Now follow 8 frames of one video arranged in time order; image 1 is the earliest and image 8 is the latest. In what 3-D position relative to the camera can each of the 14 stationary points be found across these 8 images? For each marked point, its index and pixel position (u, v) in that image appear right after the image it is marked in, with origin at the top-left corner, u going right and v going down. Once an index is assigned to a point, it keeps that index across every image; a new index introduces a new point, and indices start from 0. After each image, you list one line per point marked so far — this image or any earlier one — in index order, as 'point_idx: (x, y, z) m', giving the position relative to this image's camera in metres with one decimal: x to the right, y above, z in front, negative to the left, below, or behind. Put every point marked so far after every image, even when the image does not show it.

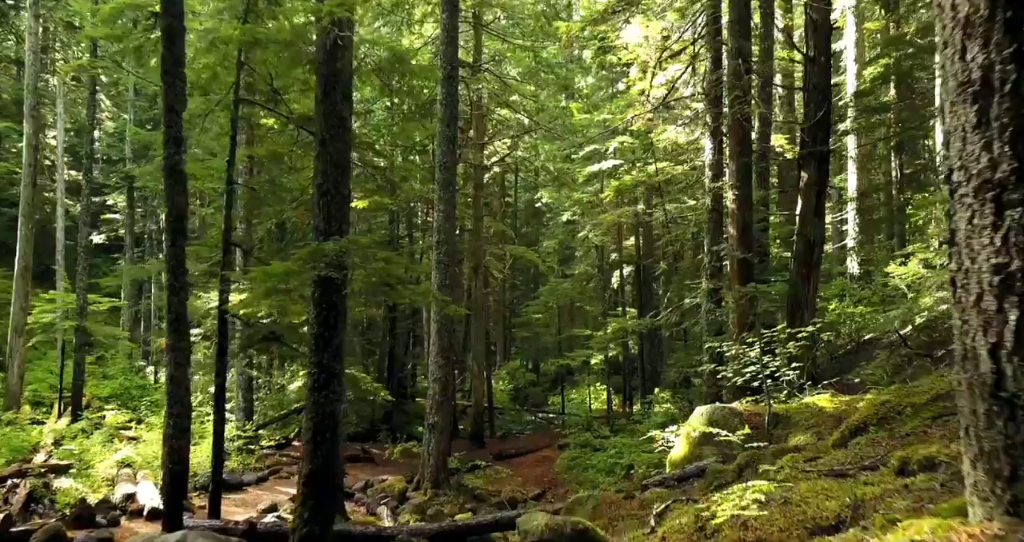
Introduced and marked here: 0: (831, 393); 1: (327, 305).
0: (+3.5, -1.3, +8.0) m
1: (-1.6, -0.3, +6.3) m
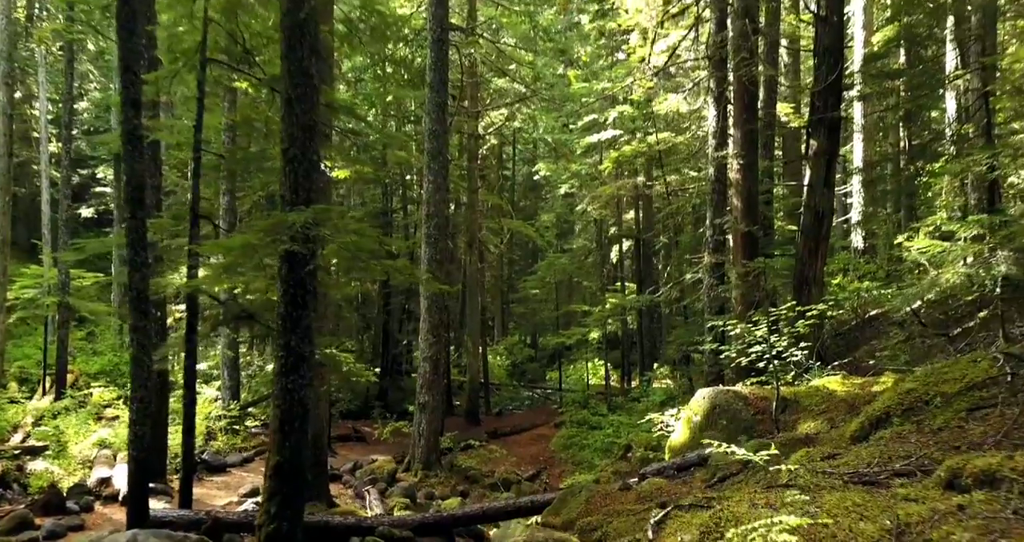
0: (+3.4, -1.1, +7.5) m
1: (-1.7, -0.1, +5.7) m
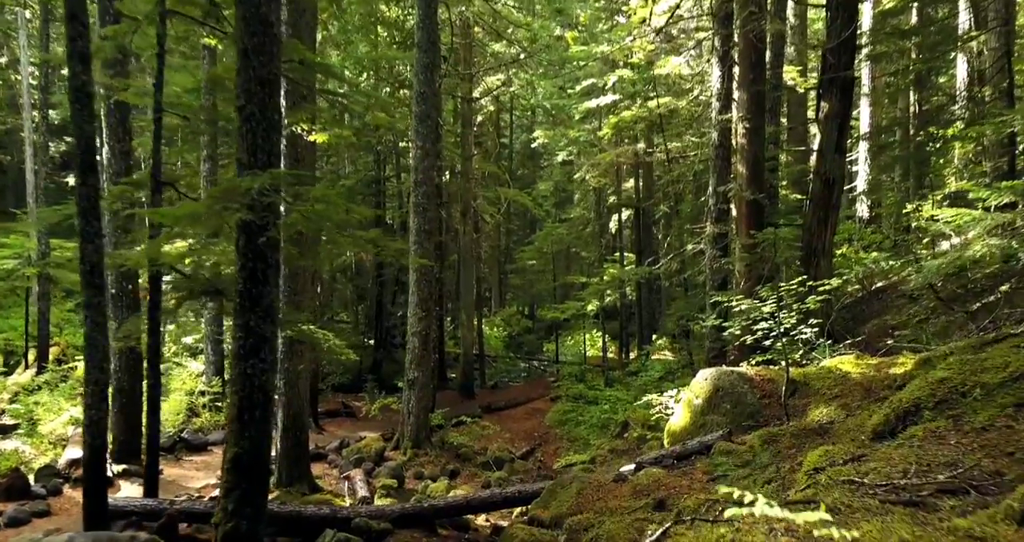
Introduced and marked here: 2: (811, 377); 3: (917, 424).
0: (+3.2, -0.8, +6.9) m
1: (-1.8, +0.1, +5.1) m
2: (+2.7, -0.9, +6.5) m
3: (+2.2, -0.8, +4.0) m
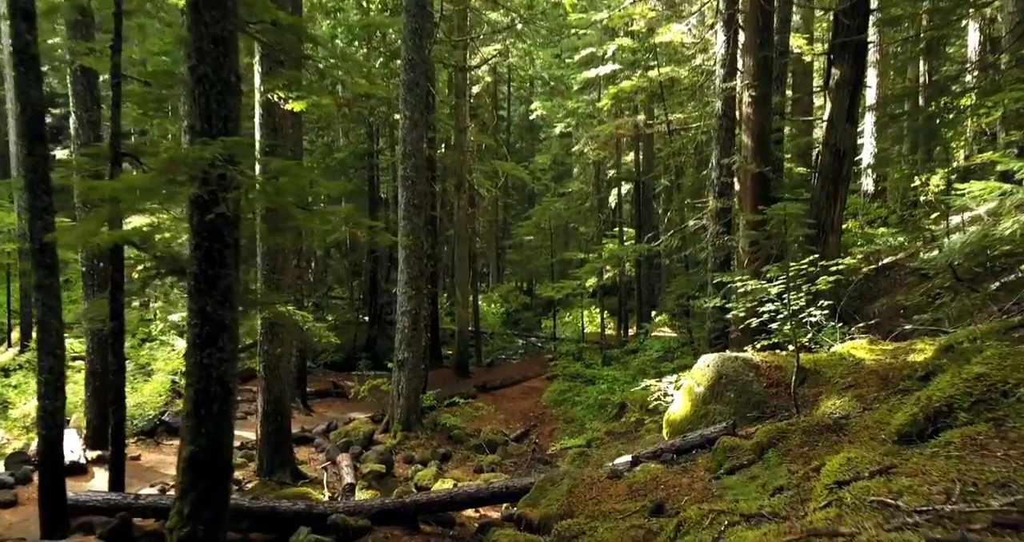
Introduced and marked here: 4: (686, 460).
0: (+3.1, -0.6, +6.5) m
1: (-1.9, +0.2, +4.6) m
2: (+2.6, -0.8, +6.1) m
3: (+2.1, -0.7, +3.5) m
4: (+1.3, -1.4, +5.3) m
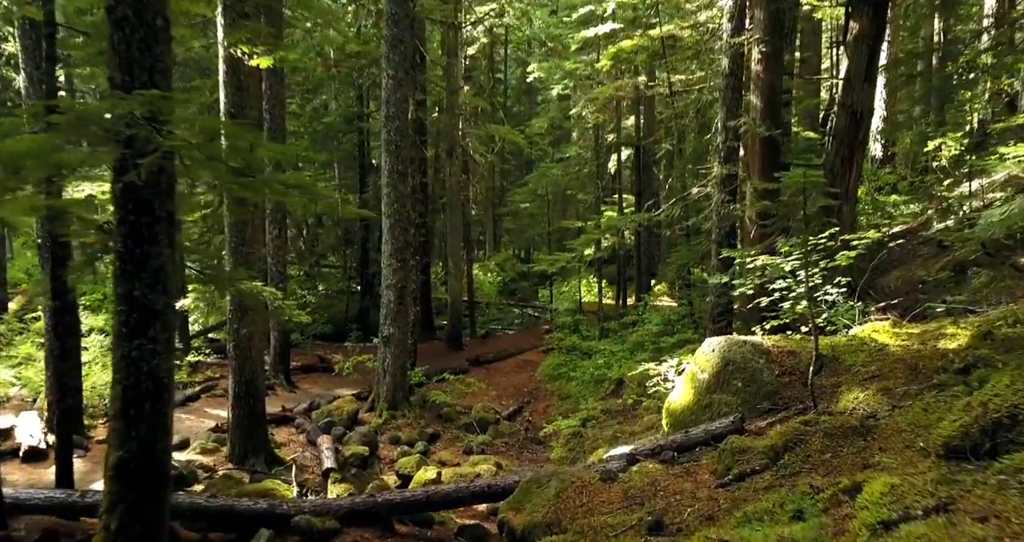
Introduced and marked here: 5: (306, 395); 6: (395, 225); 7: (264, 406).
0: (+3.0, -0.4, +5.8) m
1: (-2.0, +0.3, +4.0) m
2: (+2.4, -0.6, +5.4) m
3: (+2.0, -0.7, +2.9) m
4: (+1.1, -1.2, +4.8) m
5: (-3.4, -2.1, +12.3) m
6: (-1.8, +0.7, +11.0) m
7: (-2.9, -1.6, +8.5) m
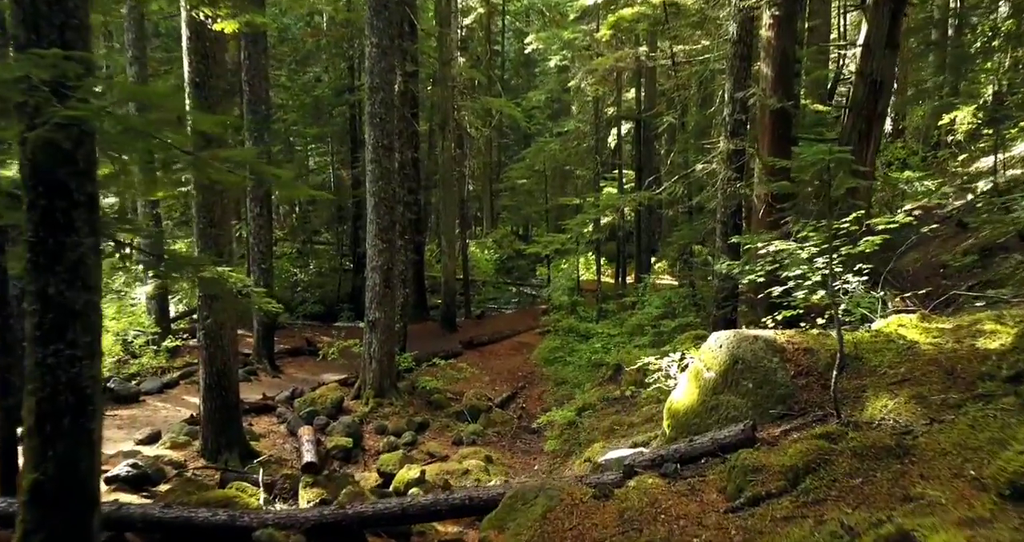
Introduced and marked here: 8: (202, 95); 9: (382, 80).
0: (+2.9, -0.3, +5.3) m
1: (-2.1, +0.4, +3.4) m
2: (+2.3, -0.5, +4.9) m
3: (+1.9, -0.7, +2.3) m
4: (+1.0, -1.2, +4.2) m
5: (-3.5, -1.7, +11.8) m
6: (-1.9, +1.0, +10.4) m
7: (-3.0, -1.4, +7.9) m
8: (-3.1, +1.8, +7.3) m
9: (-1.8, +2.7, +10.3) m
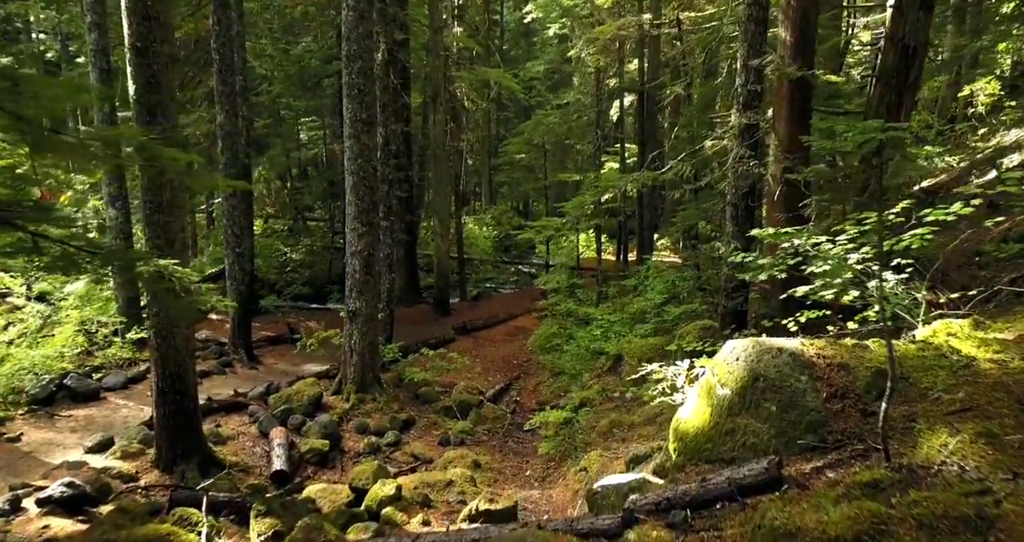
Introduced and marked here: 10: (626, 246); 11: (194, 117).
0: (+2.8, -0.3, +4.5) m
1: (-2.3, +0.3, +2.5) m
2: (+2.2, -0.5, +4.1) m
3: (+1.7, -0.8, +1.5) m
4: (+0.9, -1.2, +3.4) m
5: (-3.6, -1.5, +11.0) m
6: (-2.0, +1.1, +9.5) m
7: (-3.1, -1.3, +7.2) m
8: (-3.2, +1.8, +6.5) m
9: (-1.9, +2.9, +9.4) m
10: (+3.0, +0.6, +19.2) m
11: (-6.0, +2.9, +13.9) m
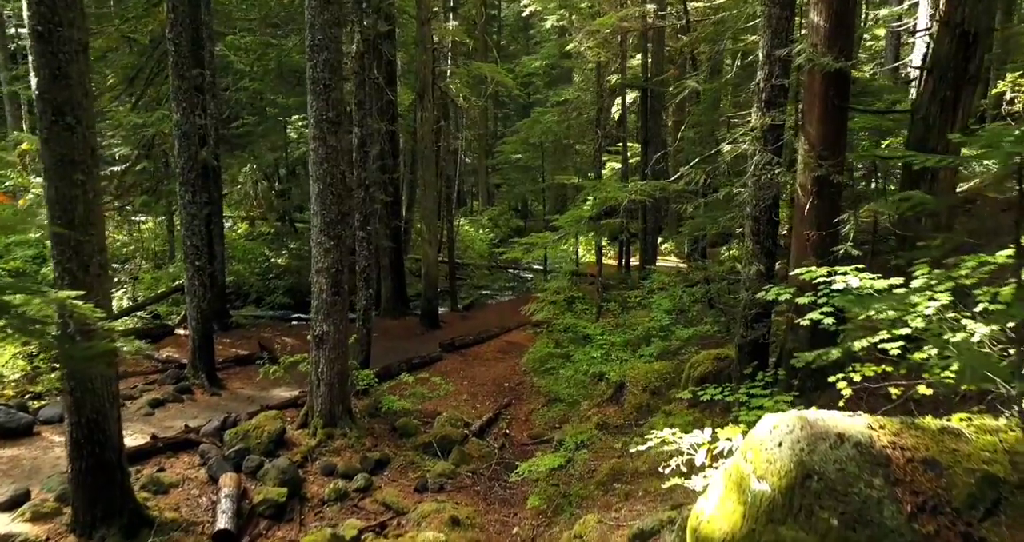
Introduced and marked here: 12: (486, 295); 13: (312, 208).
0: (+2.6, -0.6, +3.3) m
1: (-2.4, +0.1, +1.4) m
2: (+2.0, -0.8, +2.9) m
3: (+1.6, -1.0, +0.4) m
4: (+0.8, -1.5, +2.3) m
5: (-3.8, -1.7, +9.9) m
6: (-2.1, +0.9, +8.4) m
7: (-3.2, -1.5, +6.1) m
8: (-3.4, +1.6, +5.3) m
9: (-2.1, +2.6, +8.3) m
10: (+2.9, +0.4, +18.0) m
11: (-6.2, +2.7, +12.8) m
12: (-0.7, -0.6, +19.3) m
13: (-2.3, +0.8, +8.6) m
